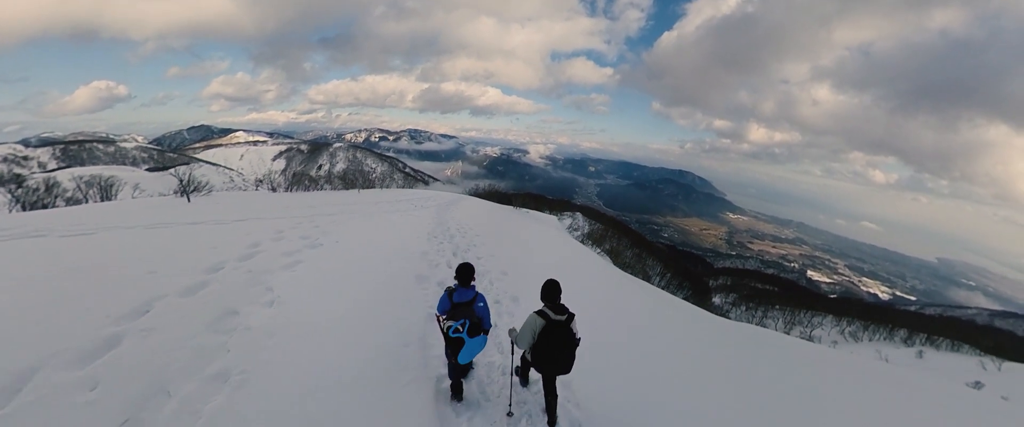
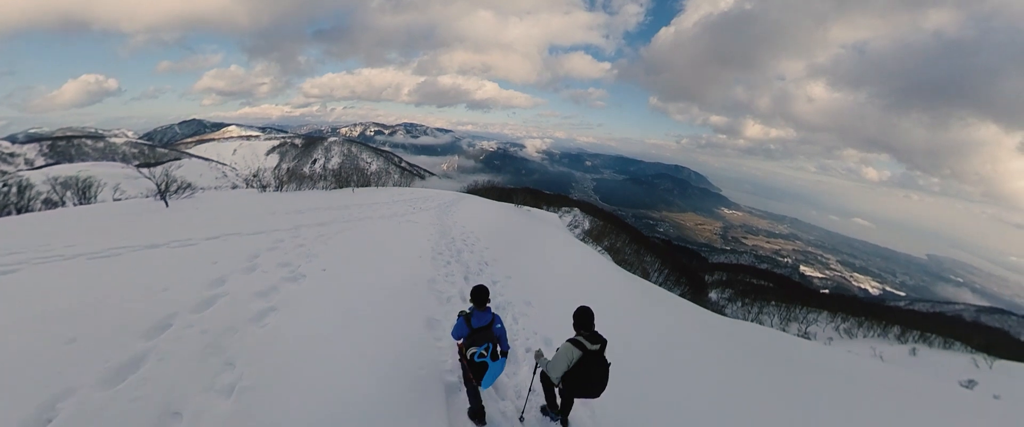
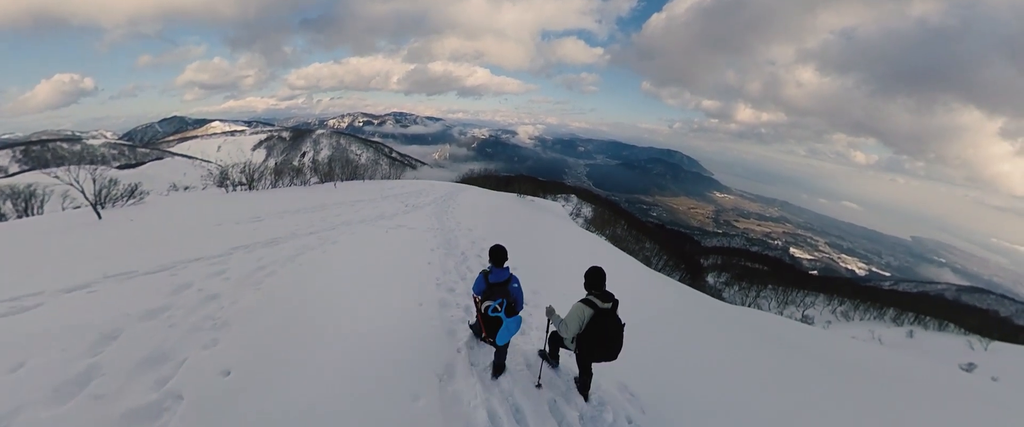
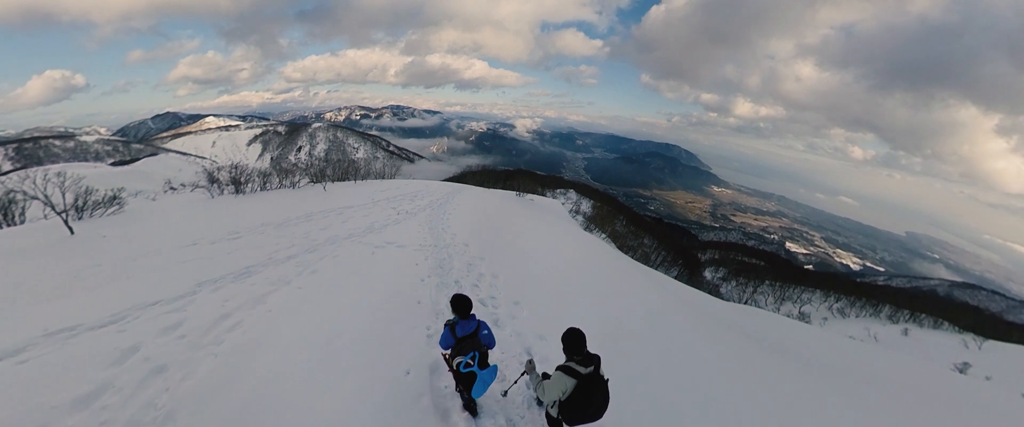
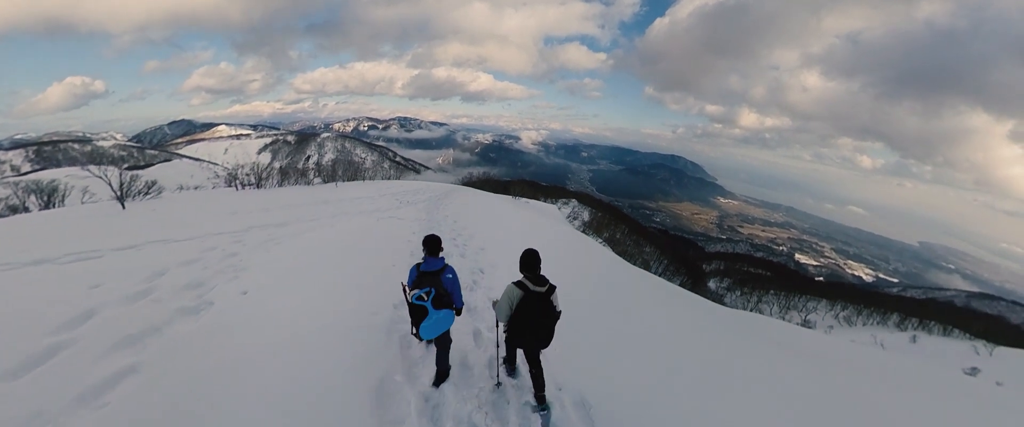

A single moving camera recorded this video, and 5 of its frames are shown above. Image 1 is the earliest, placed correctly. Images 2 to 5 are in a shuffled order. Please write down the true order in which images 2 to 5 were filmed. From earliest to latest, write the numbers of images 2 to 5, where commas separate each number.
2, 5, 3, 4
